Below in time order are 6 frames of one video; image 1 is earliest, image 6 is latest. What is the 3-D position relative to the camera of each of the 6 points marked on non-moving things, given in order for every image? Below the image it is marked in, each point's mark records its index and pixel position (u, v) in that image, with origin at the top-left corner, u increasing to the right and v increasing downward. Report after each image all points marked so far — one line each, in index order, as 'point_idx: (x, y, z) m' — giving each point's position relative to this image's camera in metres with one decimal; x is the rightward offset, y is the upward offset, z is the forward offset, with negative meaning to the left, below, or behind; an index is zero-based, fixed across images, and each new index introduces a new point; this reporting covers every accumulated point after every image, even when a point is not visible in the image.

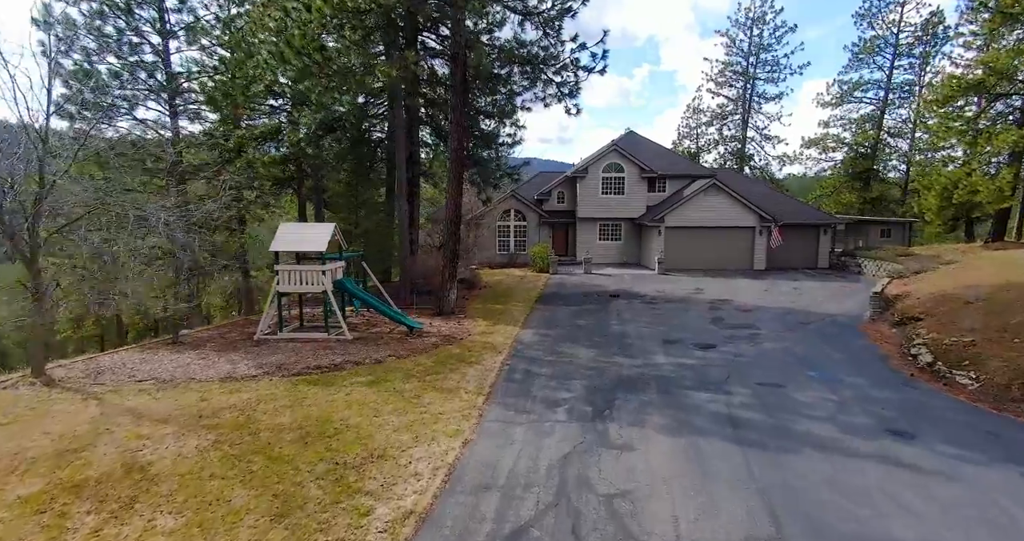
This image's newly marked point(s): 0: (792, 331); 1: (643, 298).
0: (+7.3, -1.6, +14.0) m
1: (+4.9, -1.1, +19.7) m
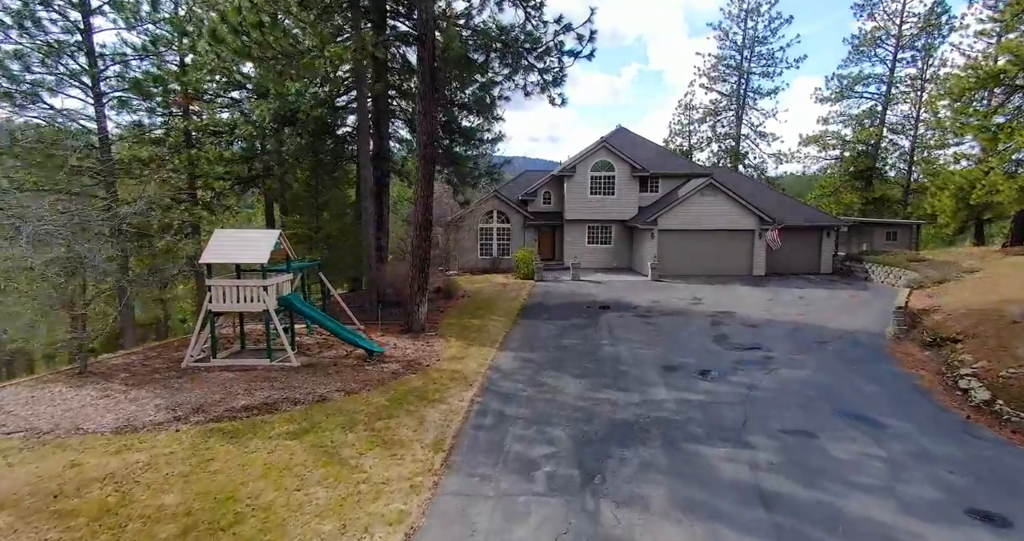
0: (+6.8, -1.9, +12.2) m
1: (+4.2, -1.4, +17.9) m
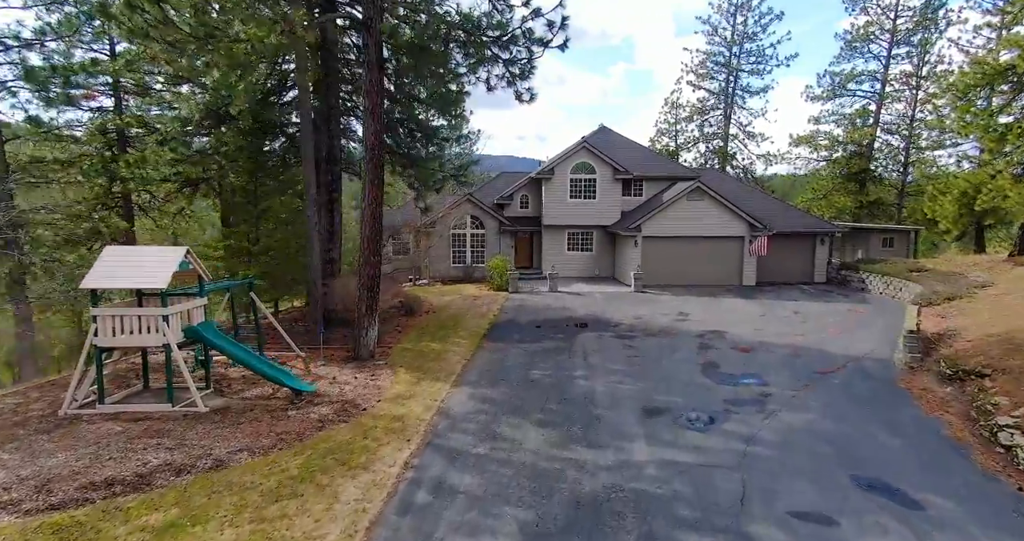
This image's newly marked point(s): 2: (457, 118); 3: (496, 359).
0: (+5.9, -2.3, +10.6) m
1: (+3.2, -1.8, +16.2) m
2: (-1.7, +4.7, +16.5) m
3: (-0.4, -2.1, +12.7) m
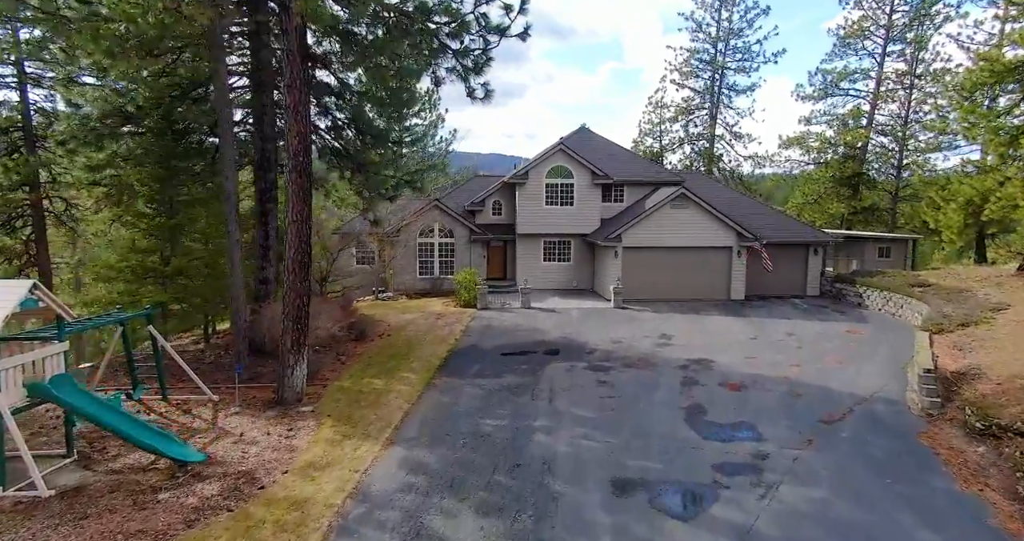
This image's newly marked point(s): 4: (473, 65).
0: (+5.0, -2.9, +8.8) m
1: (+2.2, -2.3, +14.4) m
2: (-2.8, +4.2, +14.5) m
3: (-1.3, -2.7, +10.8) m
4: (-0.8, +4.4, +11.2) m
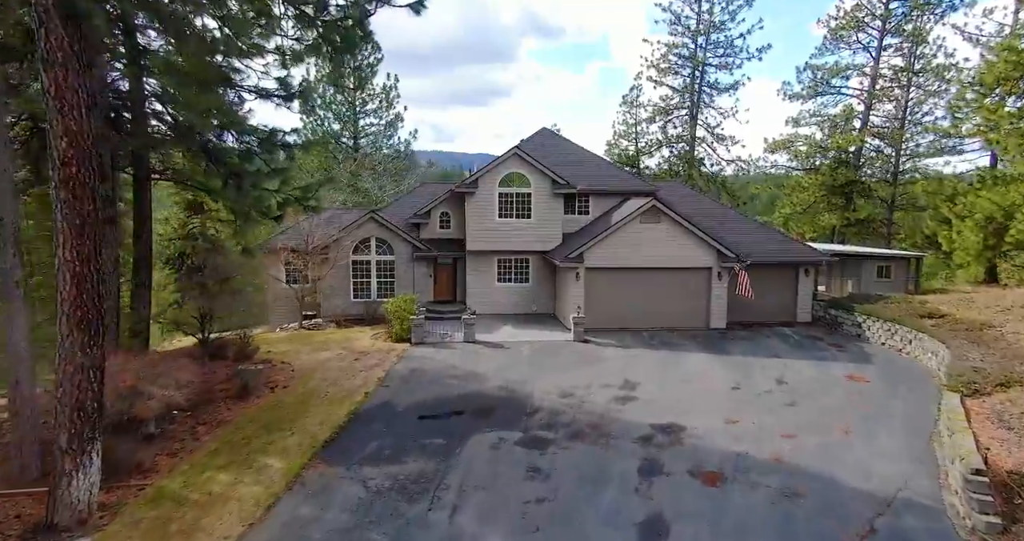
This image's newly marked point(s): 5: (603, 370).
0: (+3.4, -3.7, +5.7) m
1: (+0.4, -3.2, +11.2) m
2: (-4.5, +3.3, +11.2) m
3: (-3.0, -3.5, +7.5) m
4: (-2.5, +3.5, +8.0) m
5: (+2.6, -2.7, +14.8) m
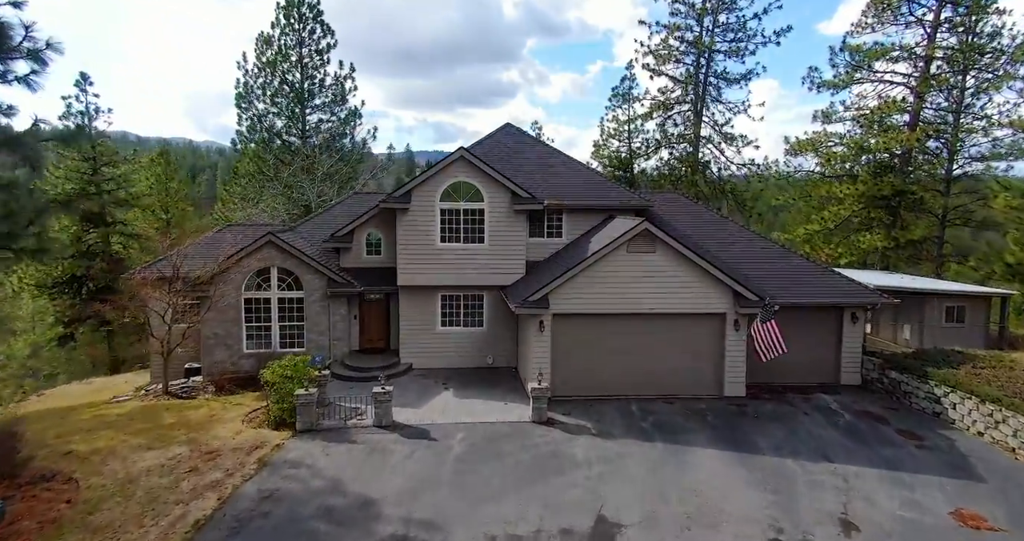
0: (+1.9, -4.9, +0.4) m
1: (-1.1, -4.4, +5.9) m
2: (-6.1, +2.1, +5.9) m
3: (-4.5, -4.7, +2.2) m
4: (-4.0, +2.3, +2.7) m
5: (+1.0, -3.9, +9.5) m
